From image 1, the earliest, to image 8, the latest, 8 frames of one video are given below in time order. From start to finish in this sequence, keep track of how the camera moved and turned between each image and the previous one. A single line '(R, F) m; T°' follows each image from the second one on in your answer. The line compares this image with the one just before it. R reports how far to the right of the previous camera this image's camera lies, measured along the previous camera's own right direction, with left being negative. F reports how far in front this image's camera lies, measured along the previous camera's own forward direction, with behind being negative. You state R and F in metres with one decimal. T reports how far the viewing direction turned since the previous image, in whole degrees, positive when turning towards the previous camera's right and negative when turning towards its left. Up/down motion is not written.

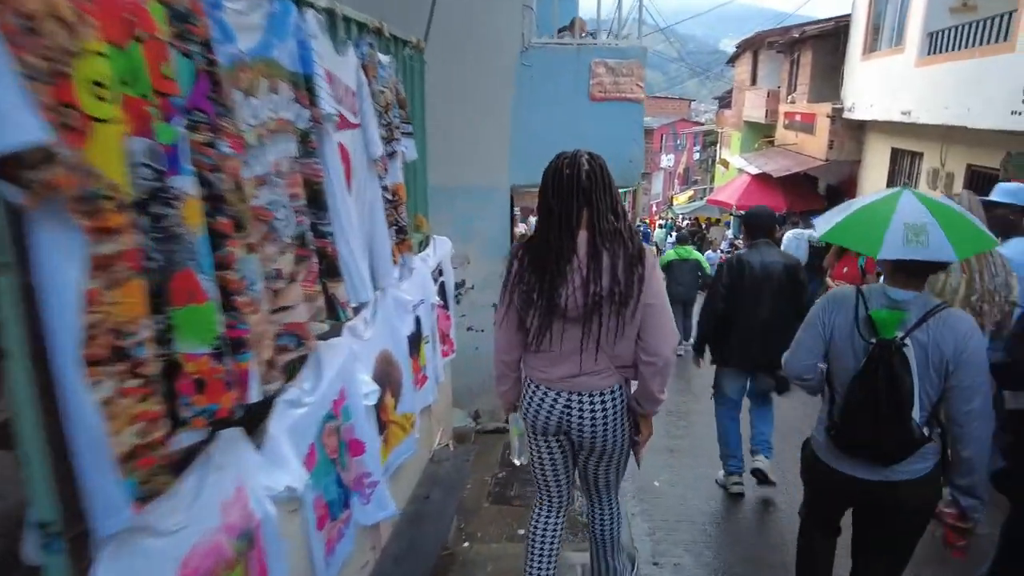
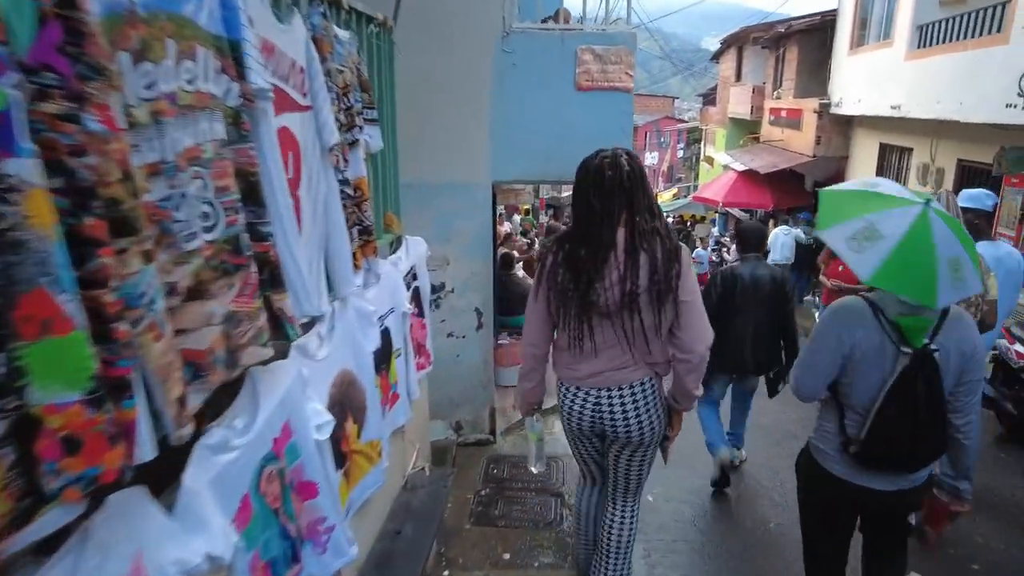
(0.0, +0.3) m; +1°
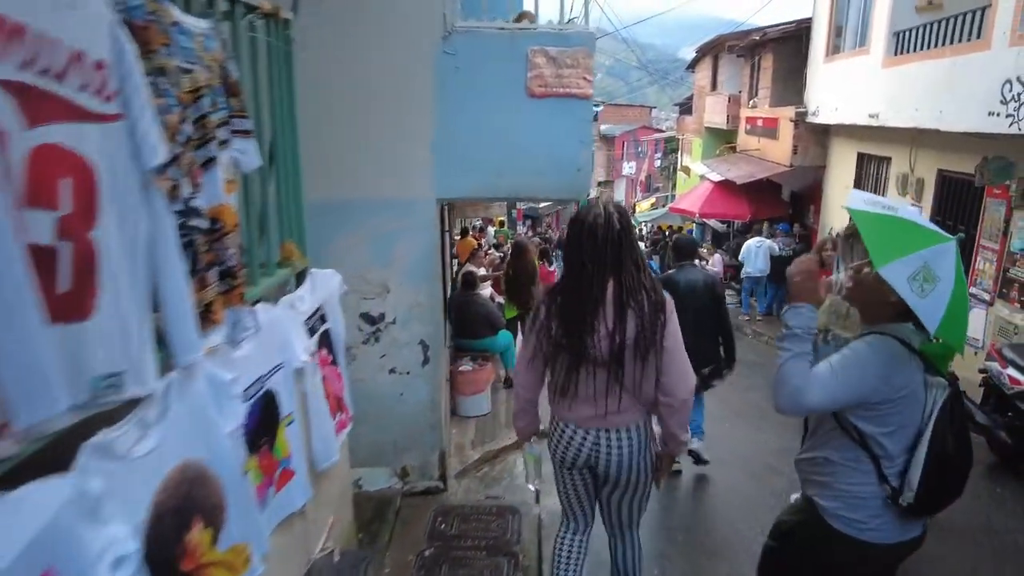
(+0.2, +0.5) m; +2°
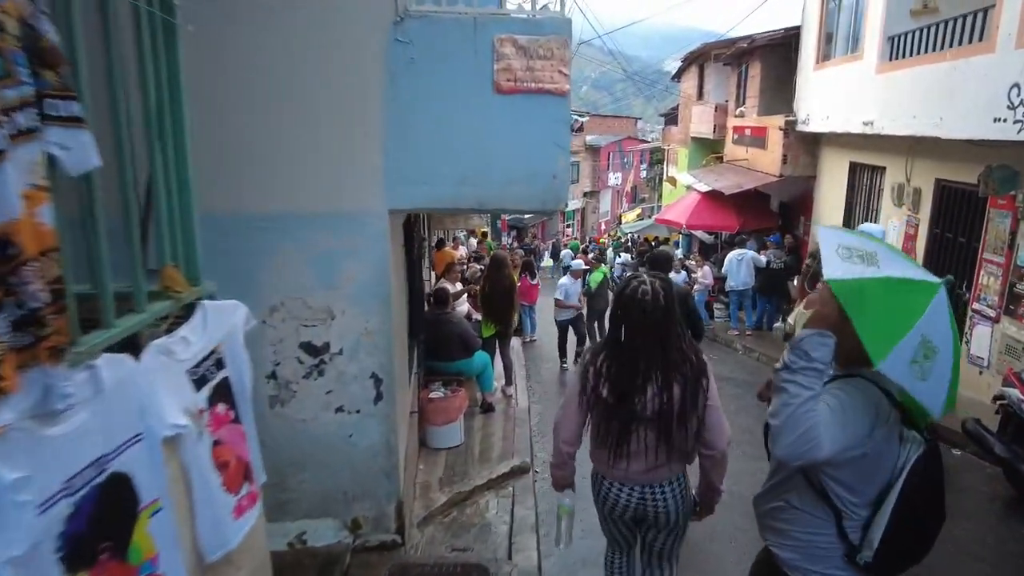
(+0.1, +0.5) m; +1°
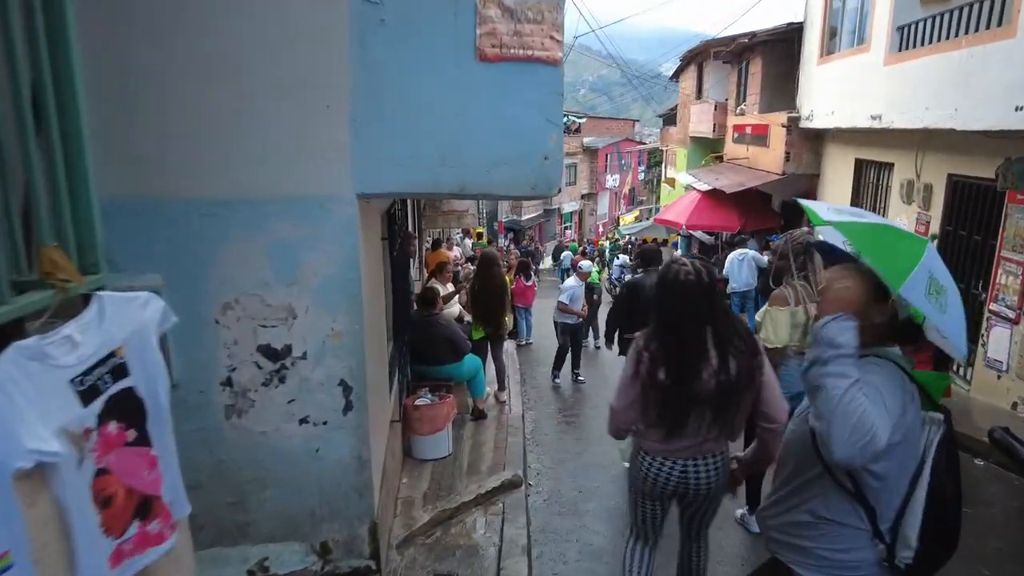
(+0.1, +0.4) m; 0°
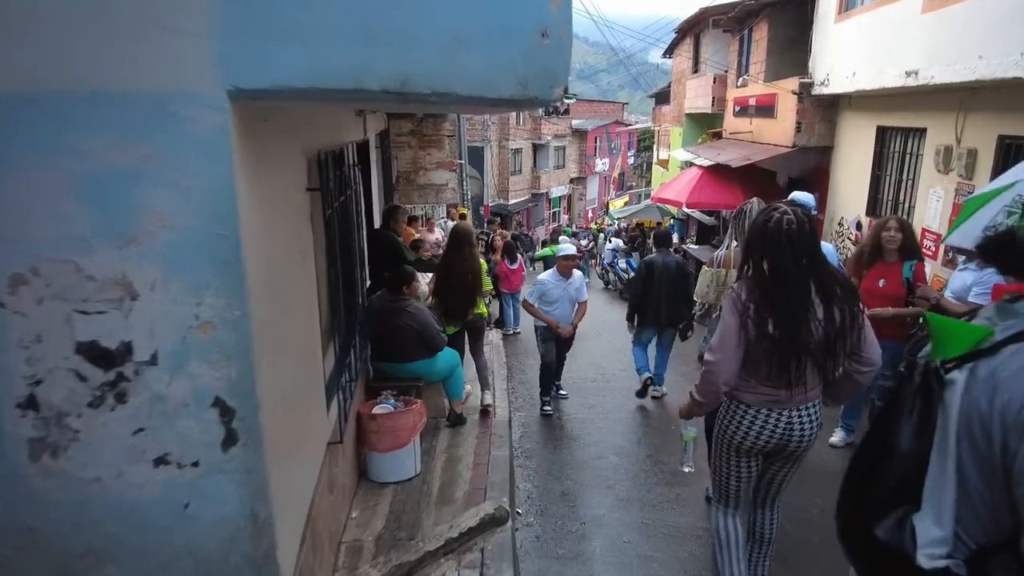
(0.0, +1.2) m; +1°
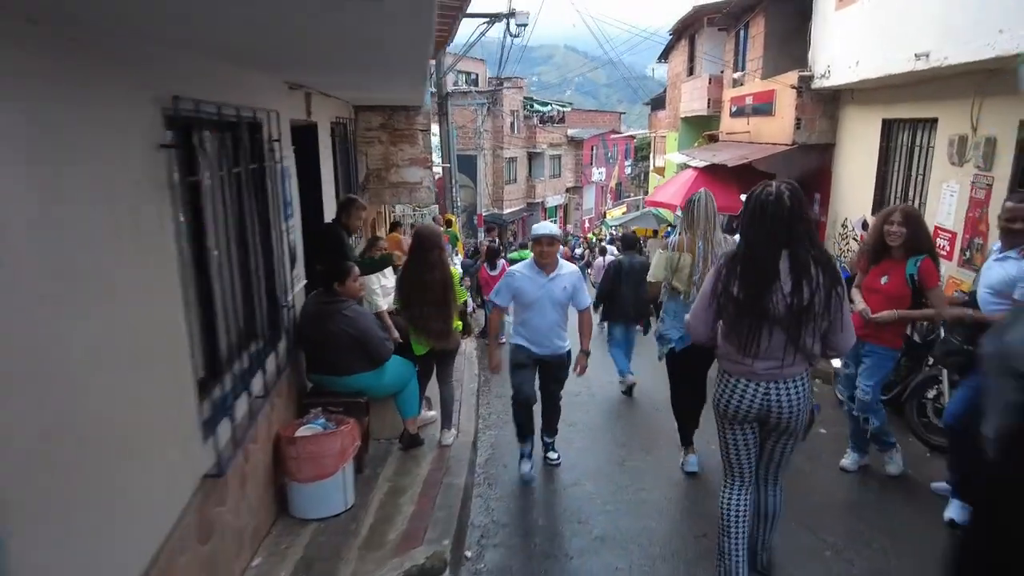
(+0.3, +0.7) m; 0°
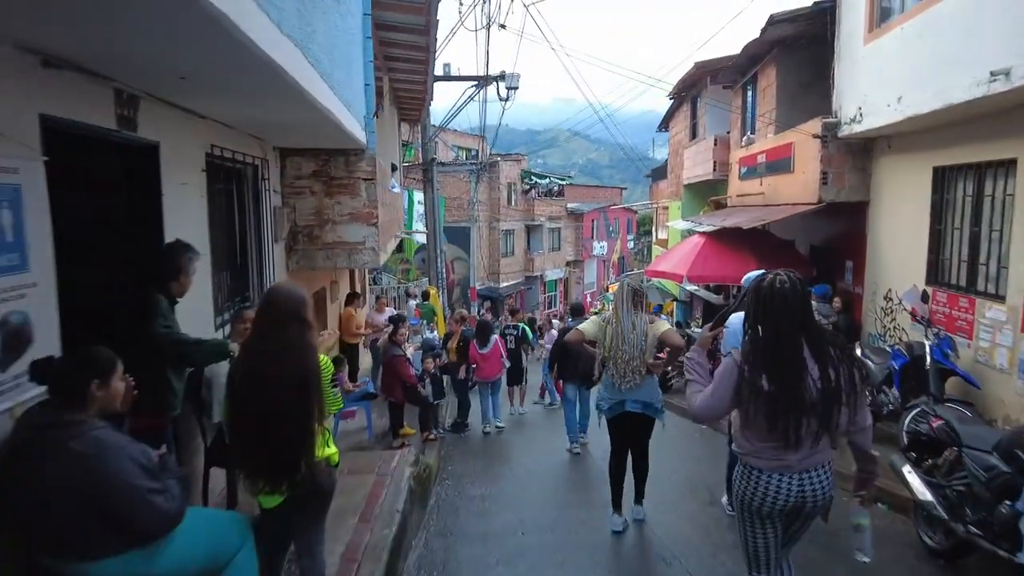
(+0.5, +1.9) m; -1°
